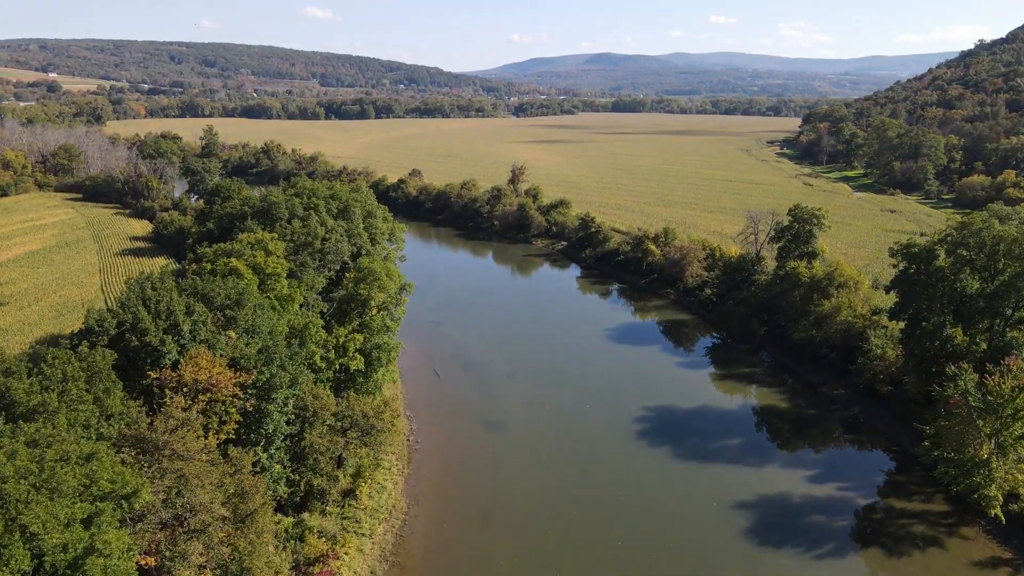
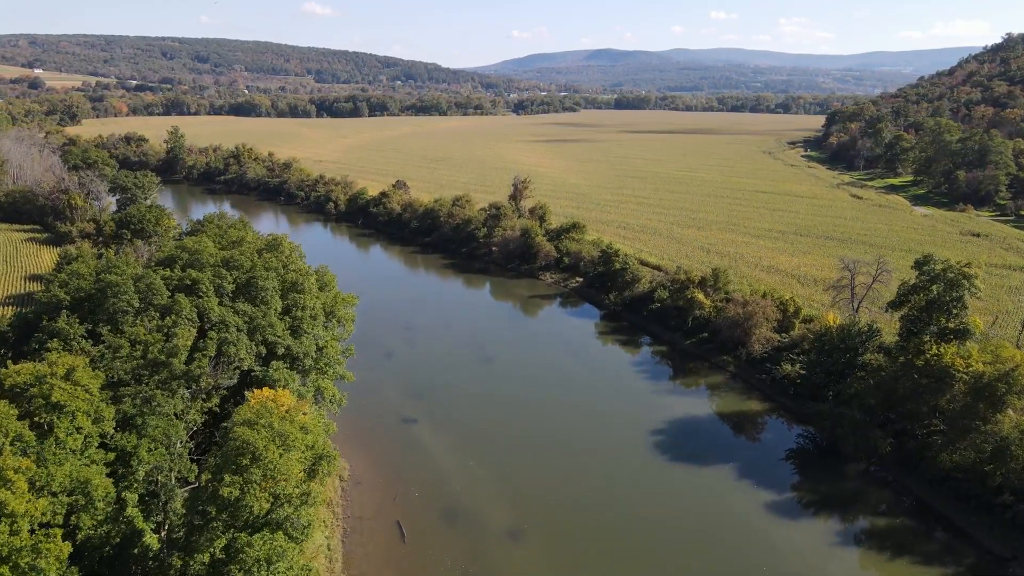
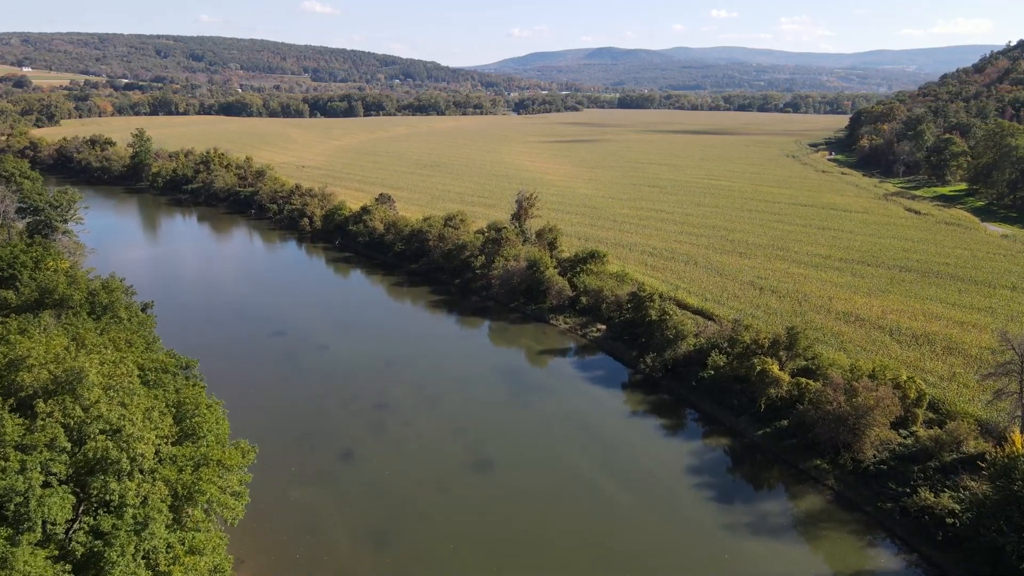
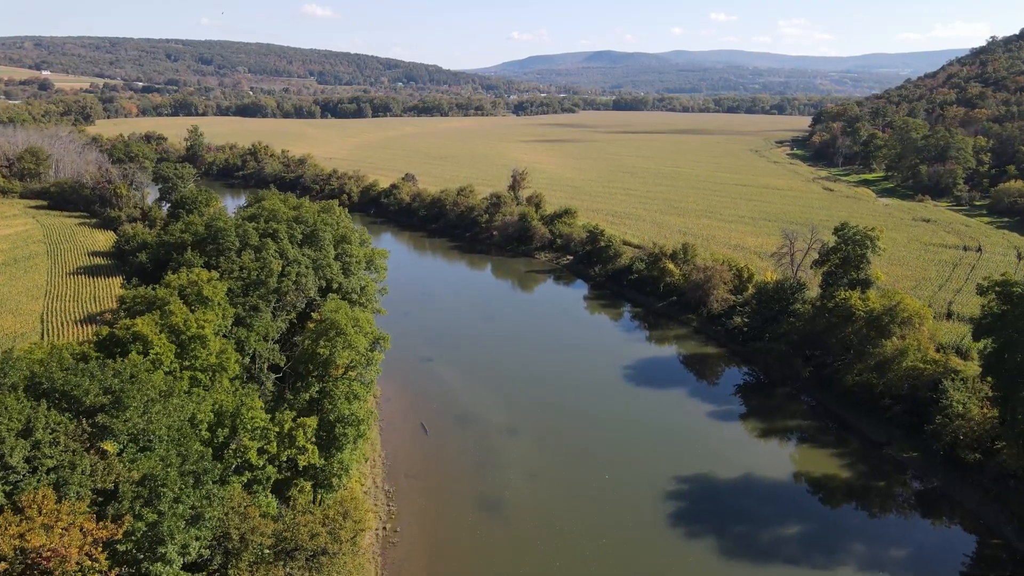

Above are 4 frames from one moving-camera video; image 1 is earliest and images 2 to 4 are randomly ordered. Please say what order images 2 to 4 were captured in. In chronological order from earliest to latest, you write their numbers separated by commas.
4, 2, 3
